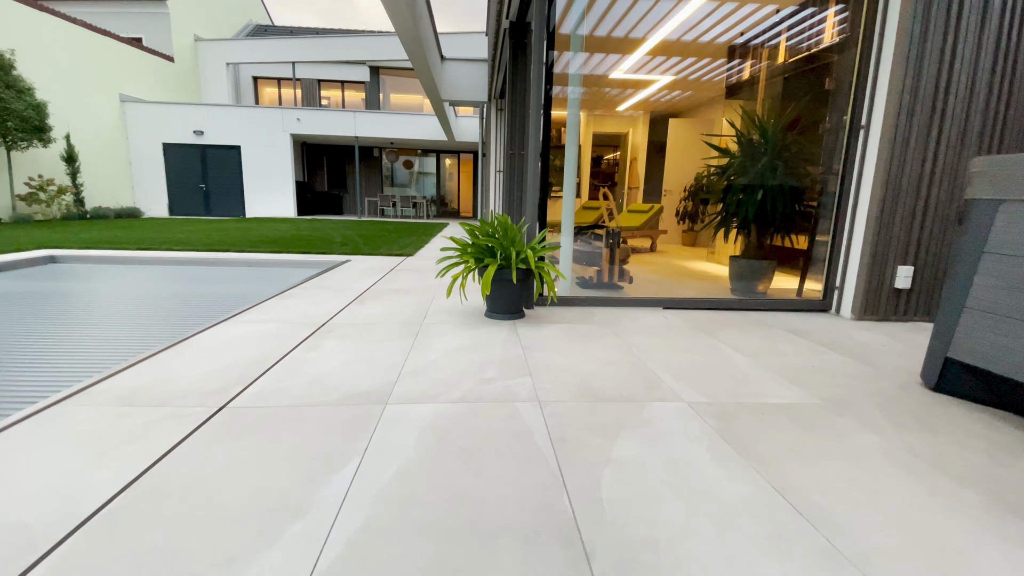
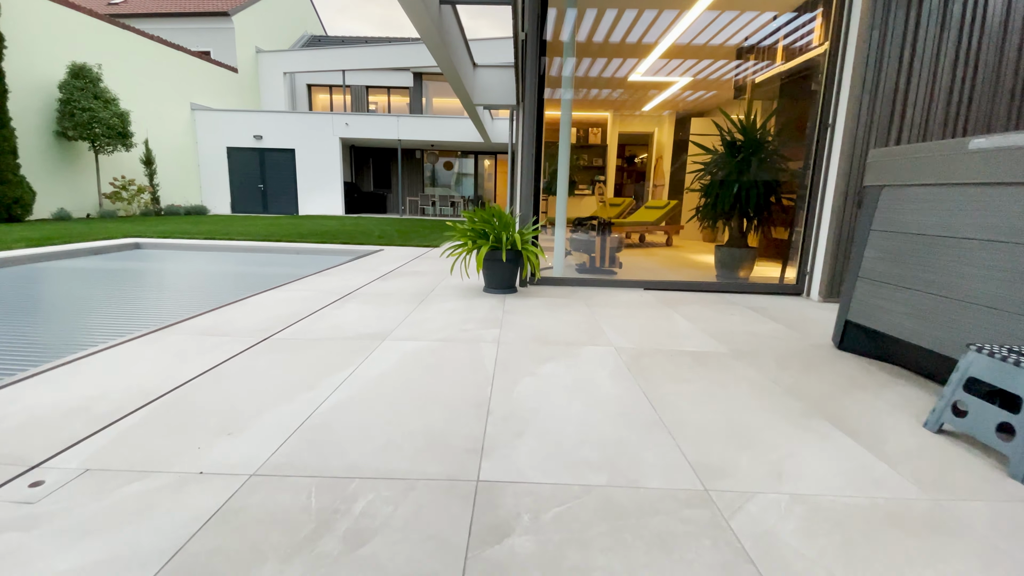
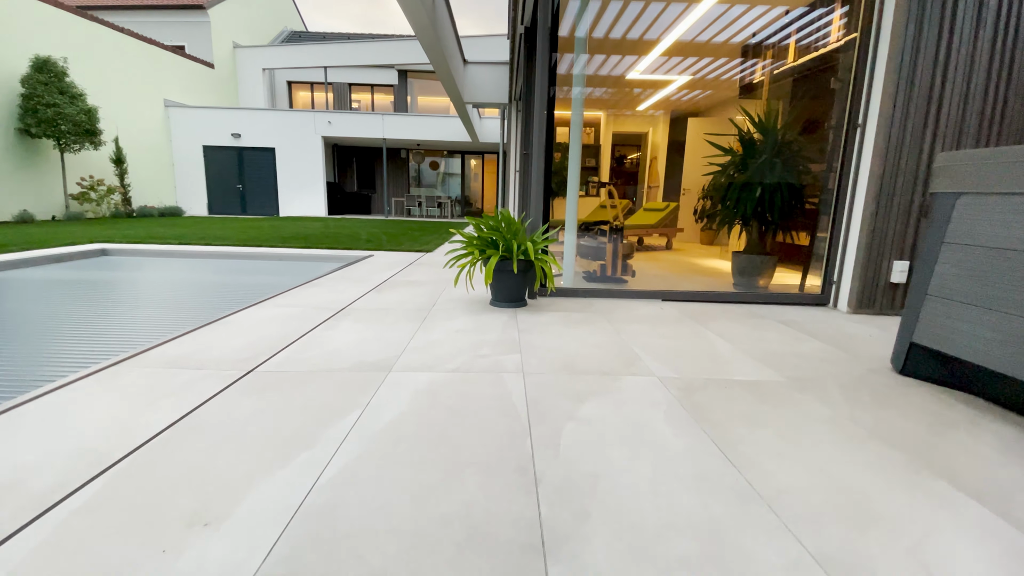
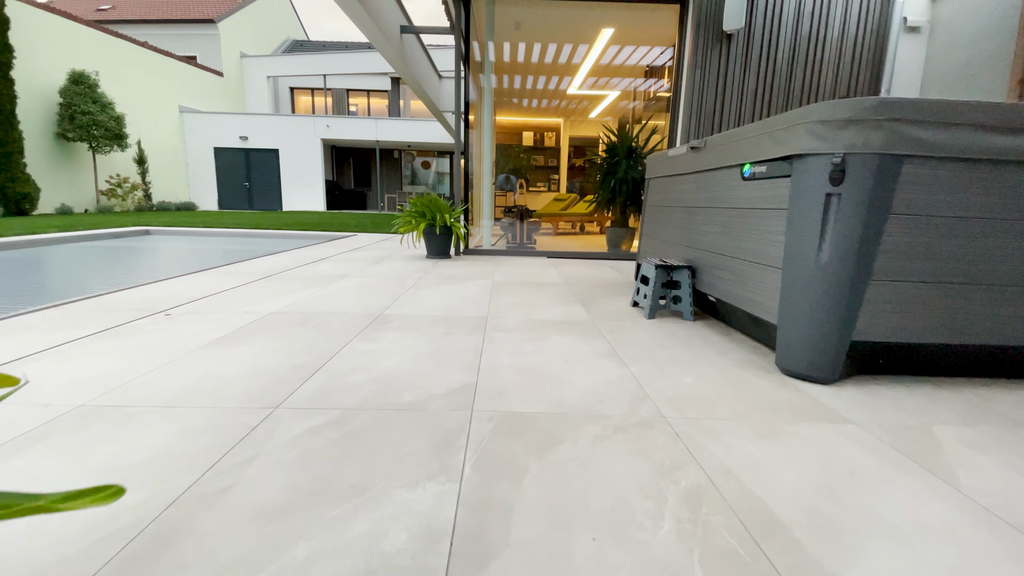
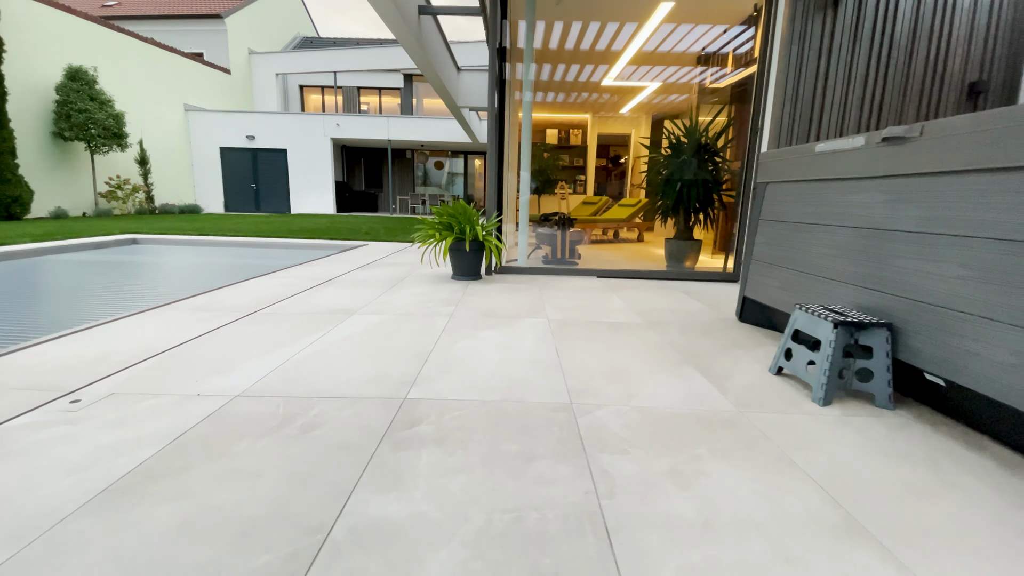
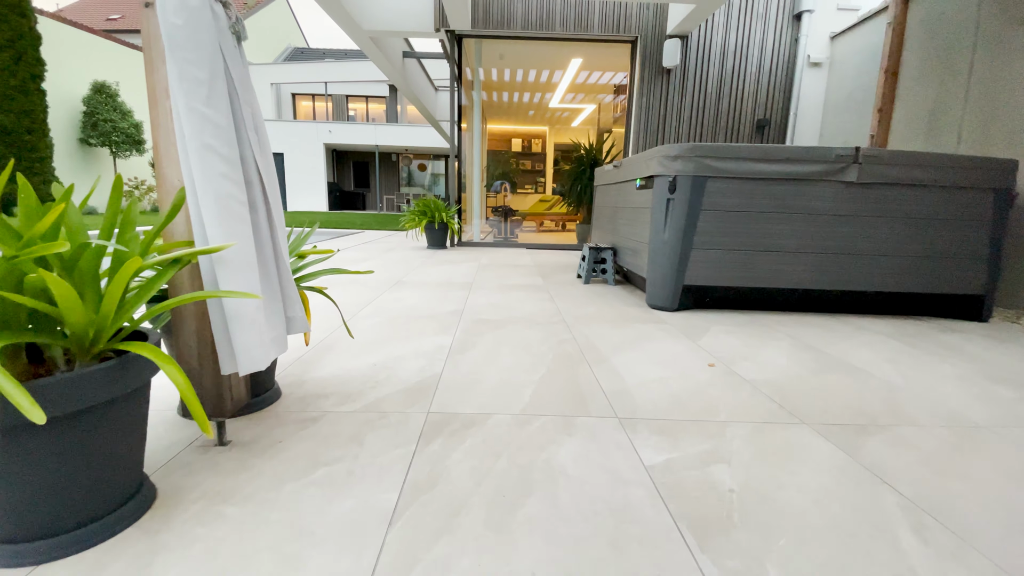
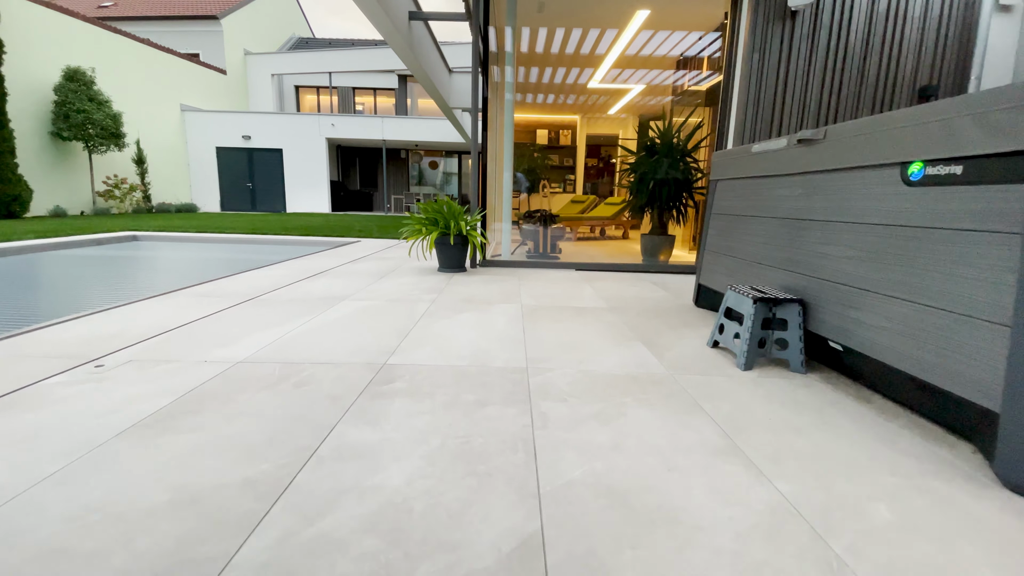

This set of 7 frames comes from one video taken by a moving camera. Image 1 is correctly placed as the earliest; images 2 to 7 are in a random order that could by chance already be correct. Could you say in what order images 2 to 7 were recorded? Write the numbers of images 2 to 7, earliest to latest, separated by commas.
3, 2, 5, 7, 4, 6
